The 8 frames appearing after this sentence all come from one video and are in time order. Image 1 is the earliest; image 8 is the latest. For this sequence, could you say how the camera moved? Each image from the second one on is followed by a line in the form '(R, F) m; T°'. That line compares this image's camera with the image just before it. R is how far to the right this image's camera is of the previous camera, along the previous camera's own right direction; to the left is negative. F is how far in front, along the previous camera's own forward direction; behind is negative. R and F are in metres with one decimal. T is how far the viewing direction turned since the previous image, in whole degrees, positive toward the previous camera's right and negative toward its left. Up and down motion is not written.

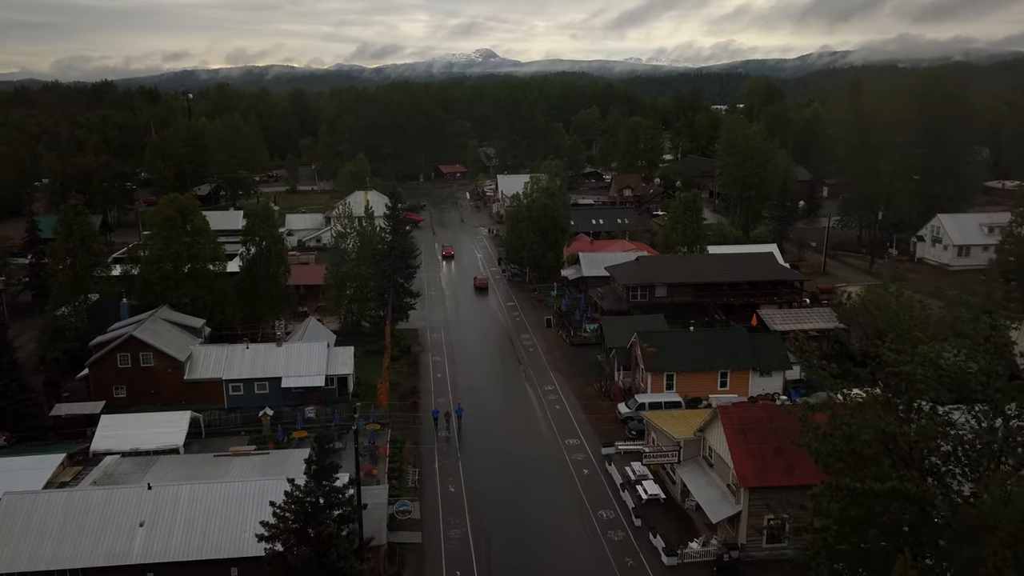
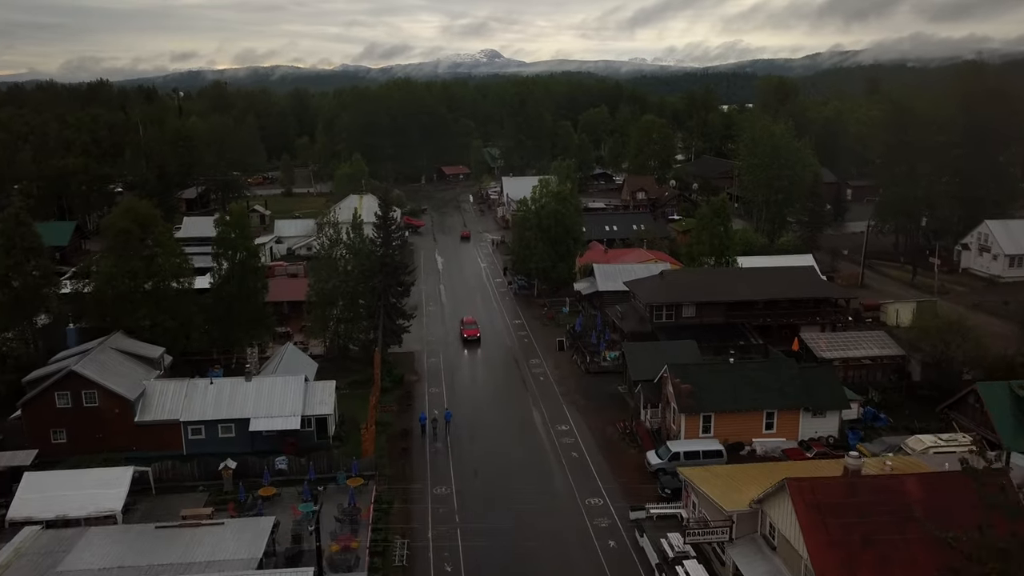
(-0.1, +4.1) m; 0°
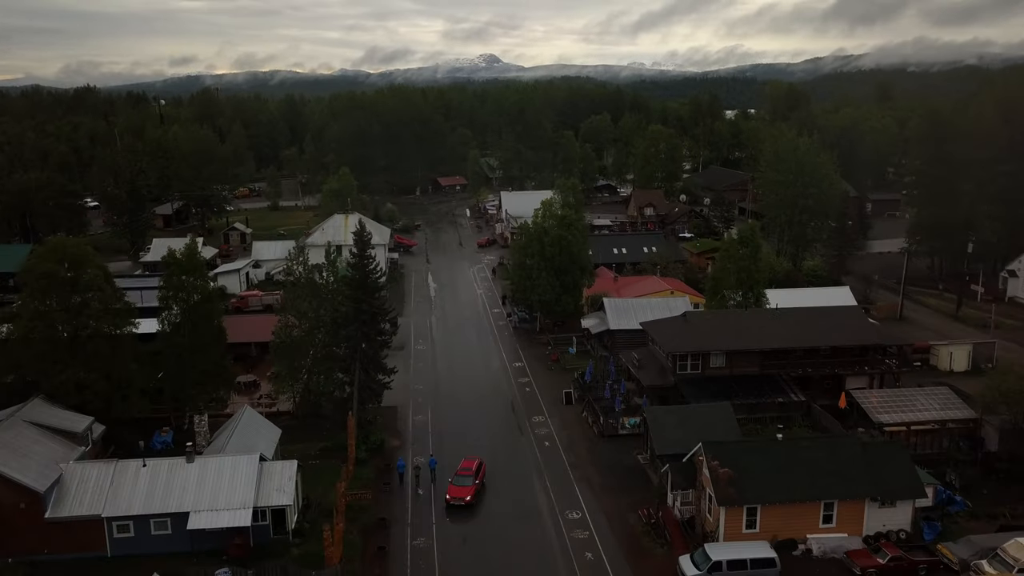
(0.0, +4.3) m; 0°
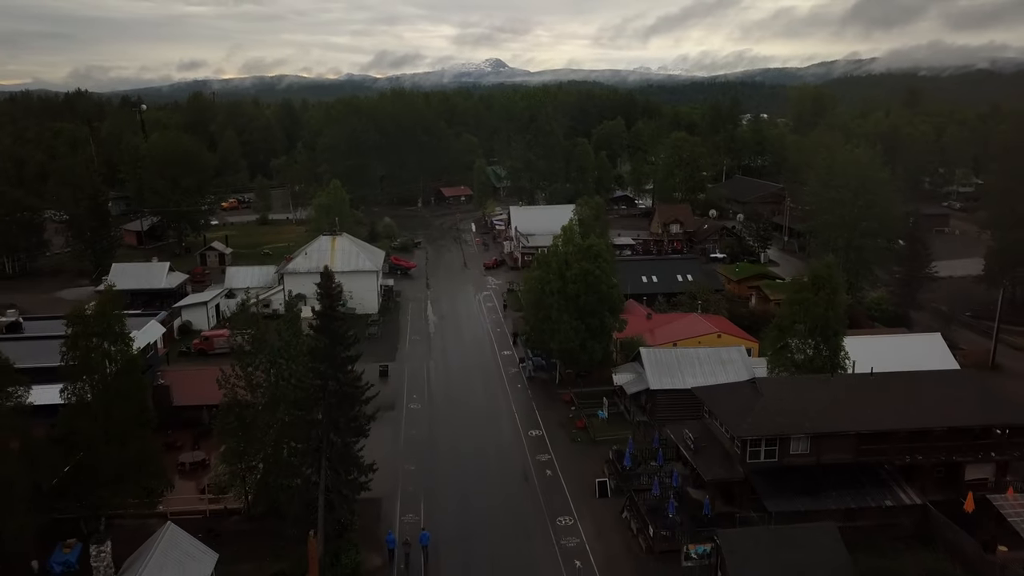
(-0.3, +6.2) m; 0°
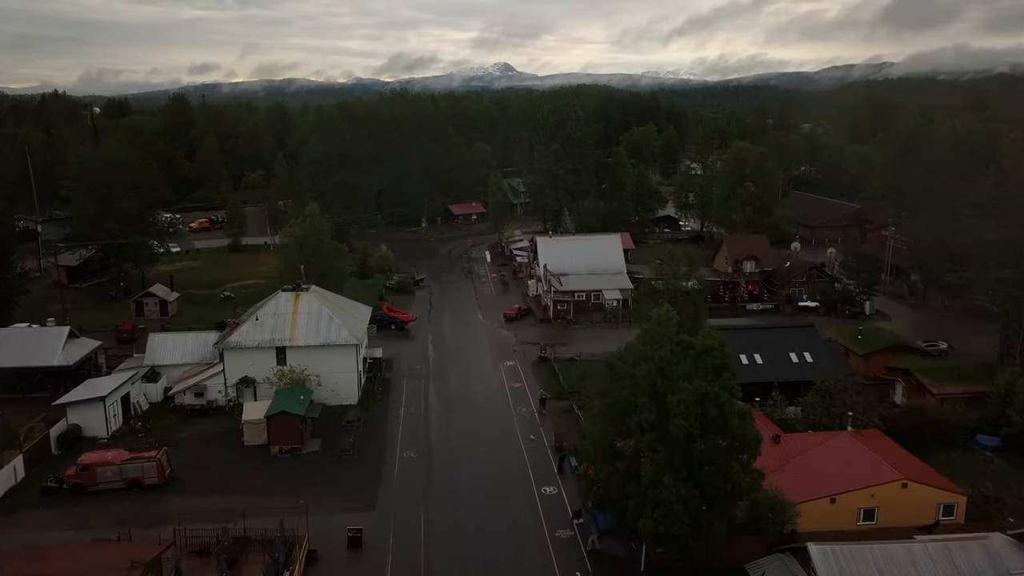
(-1.1, +12.0) m; -1°
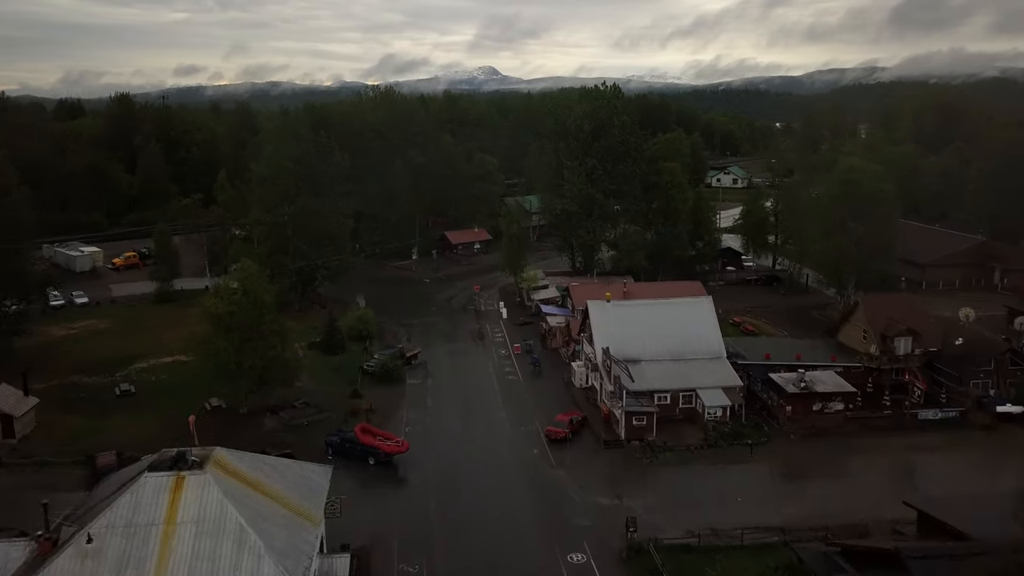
(-1.9, +14.3) m; +1°
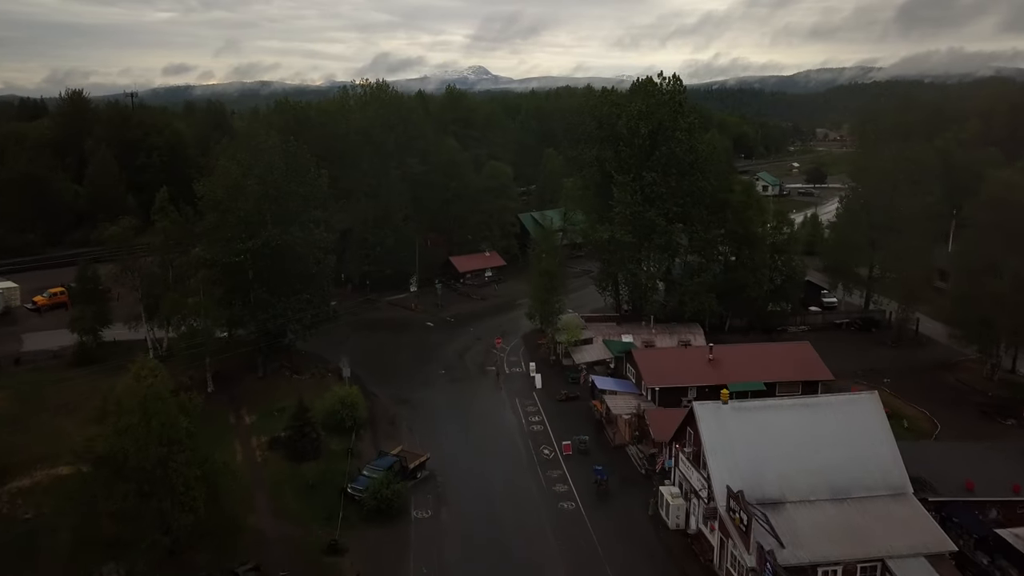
(-1.7, +10.3) m; +1°
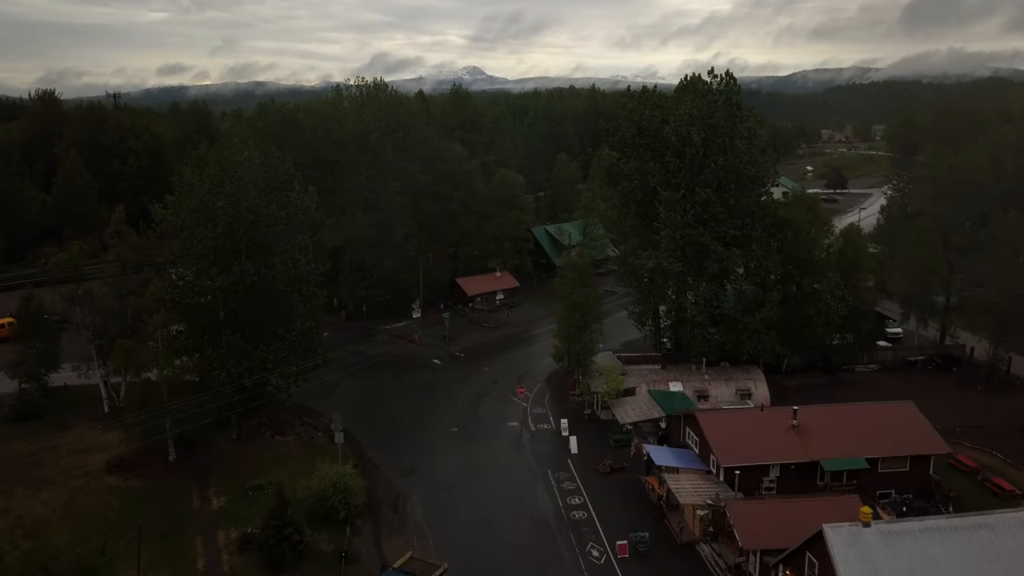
(-1.0, +5.4) m; 0°
